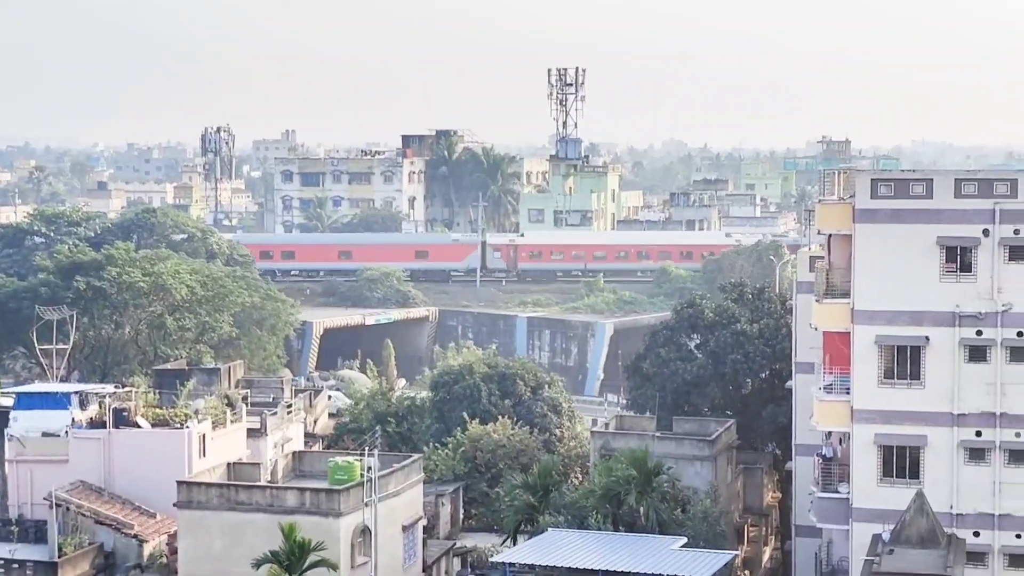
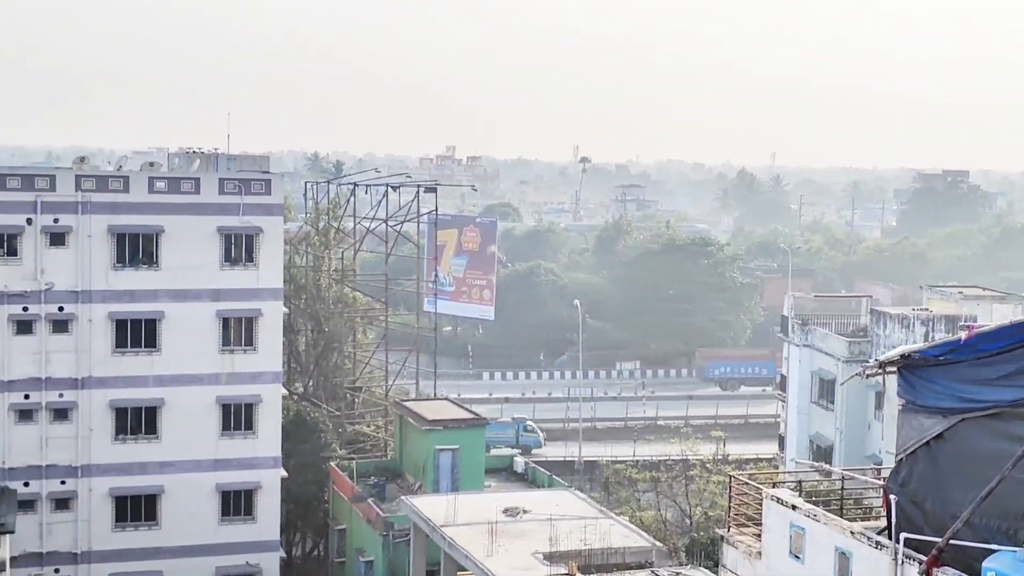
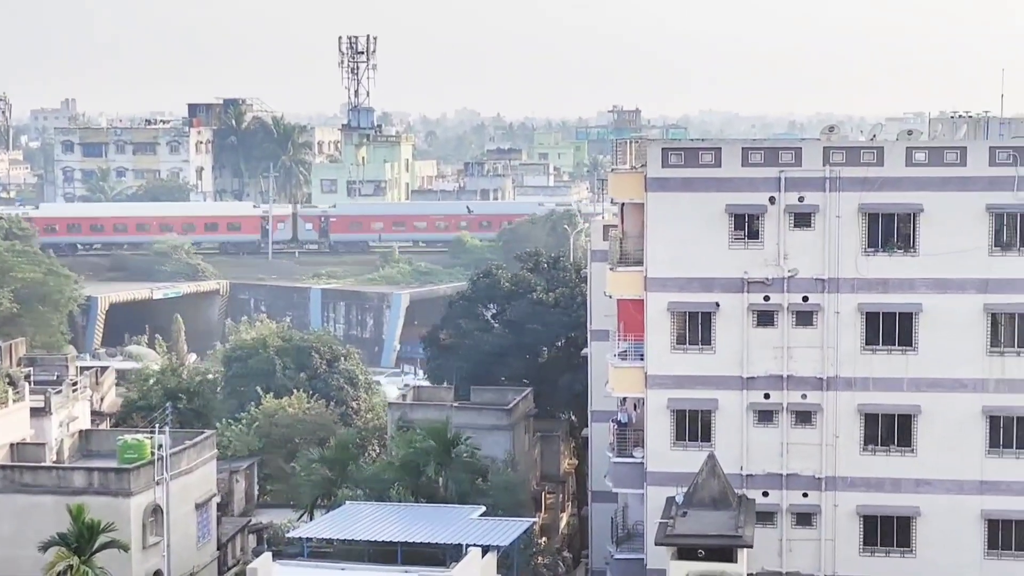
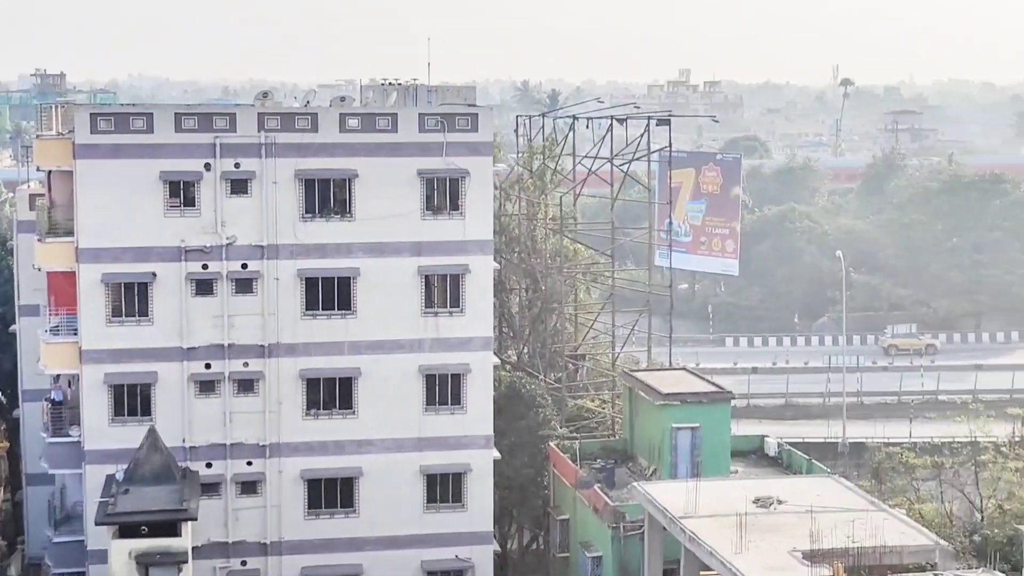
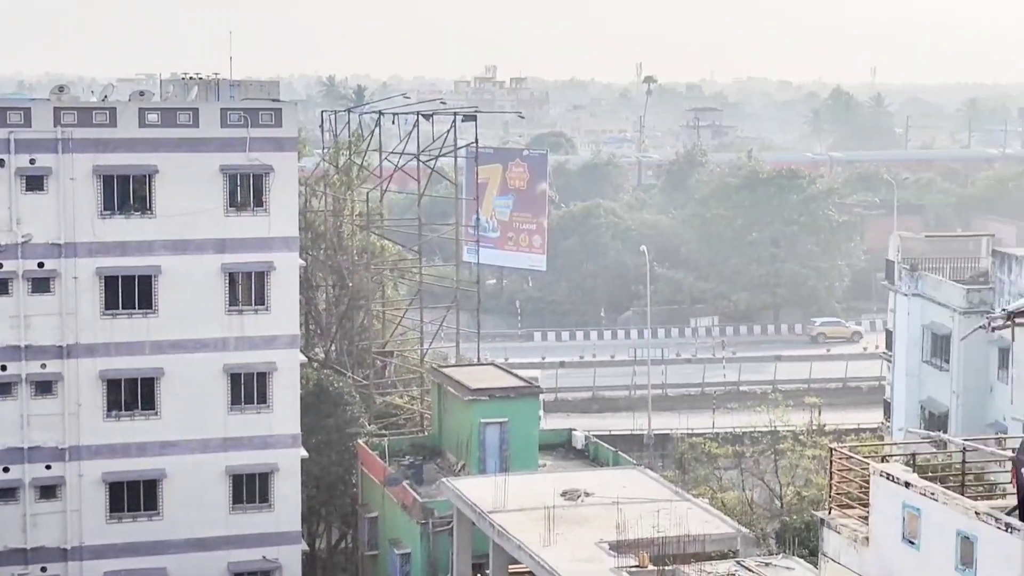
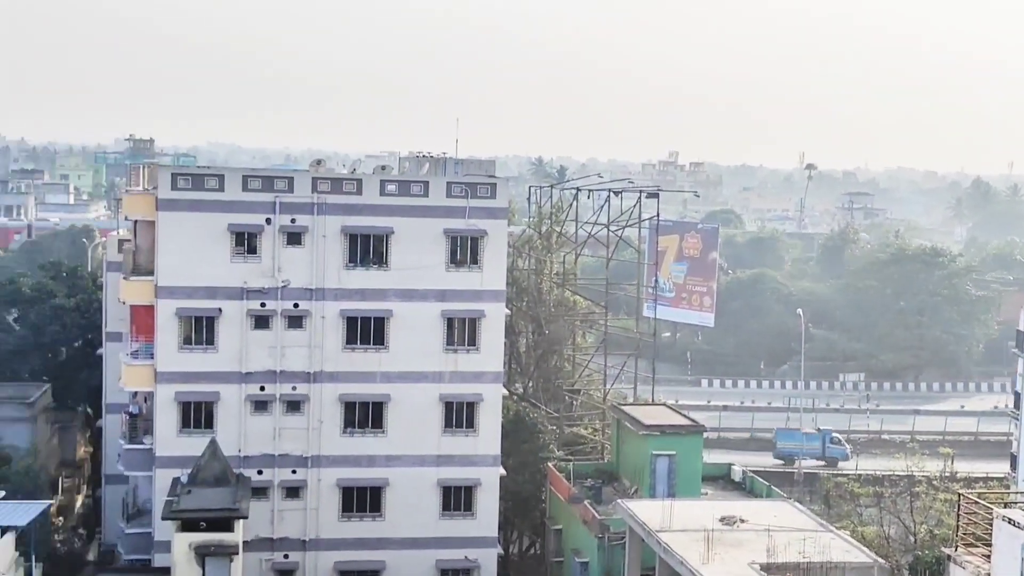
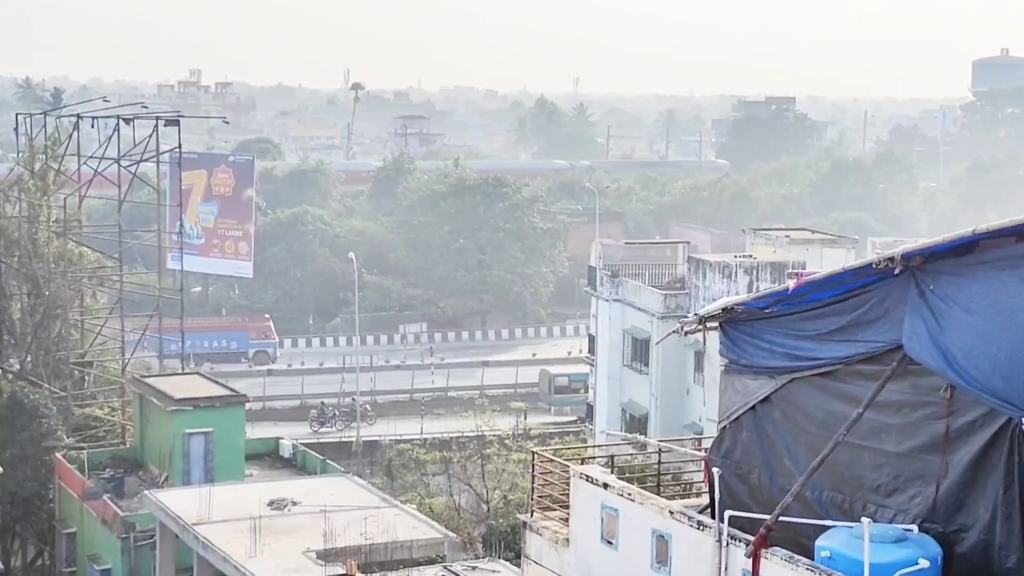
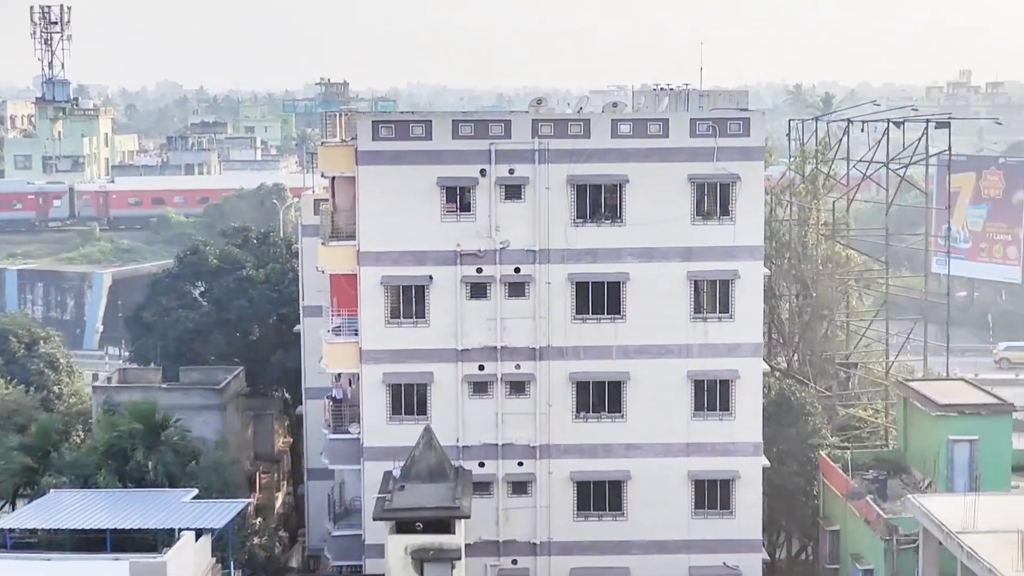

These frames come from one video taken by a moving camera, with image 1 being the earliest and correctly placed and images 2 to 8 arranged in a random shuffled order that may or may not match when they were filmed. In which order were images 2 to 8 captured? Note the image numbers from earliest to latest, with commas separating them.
3, 8, 4, 5, 7, 2, 6
